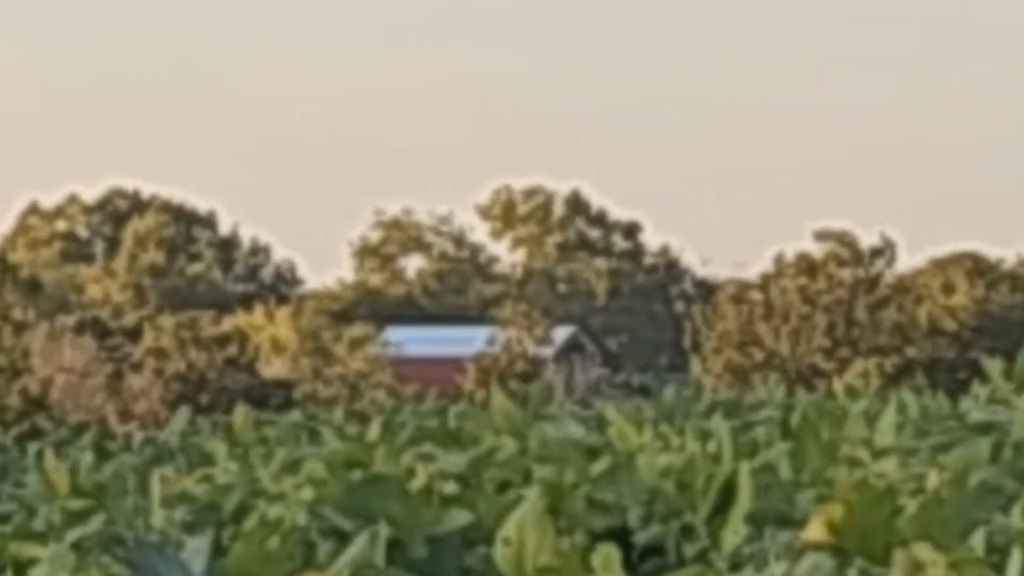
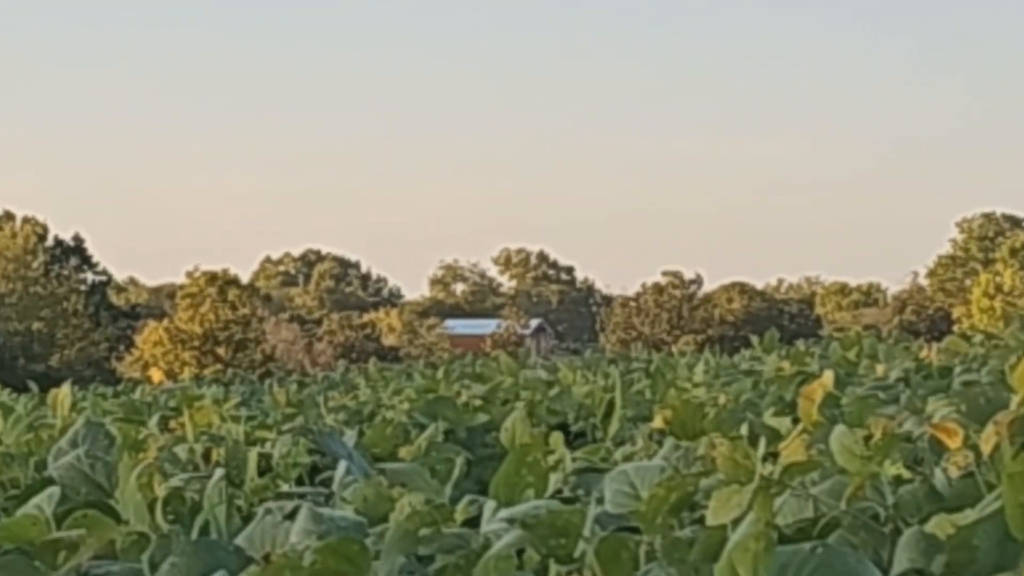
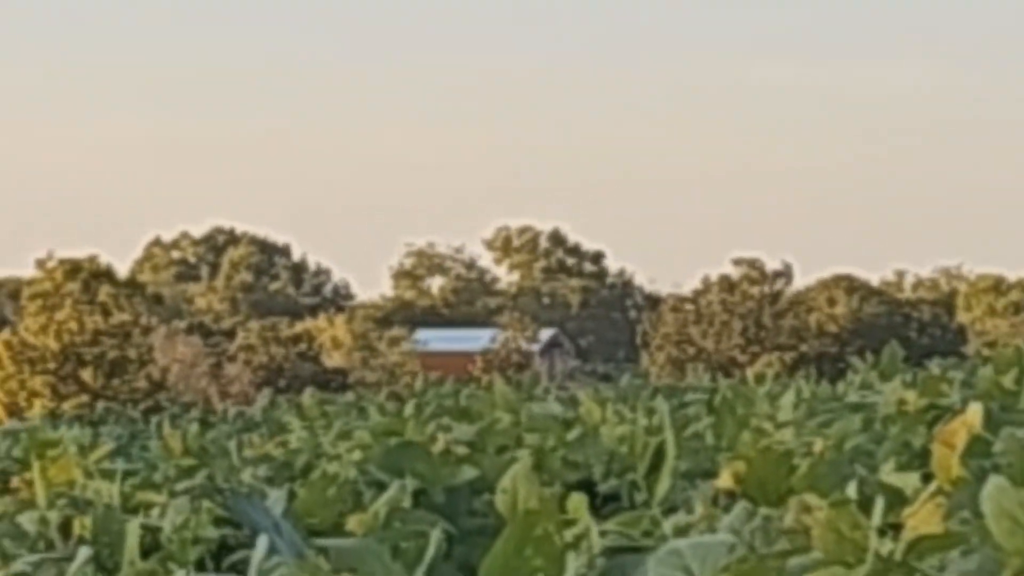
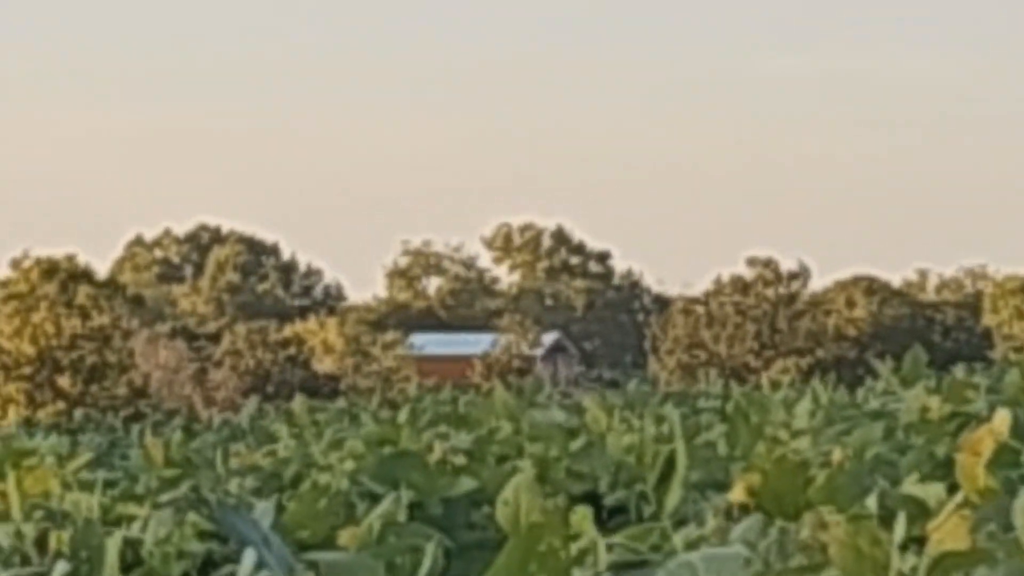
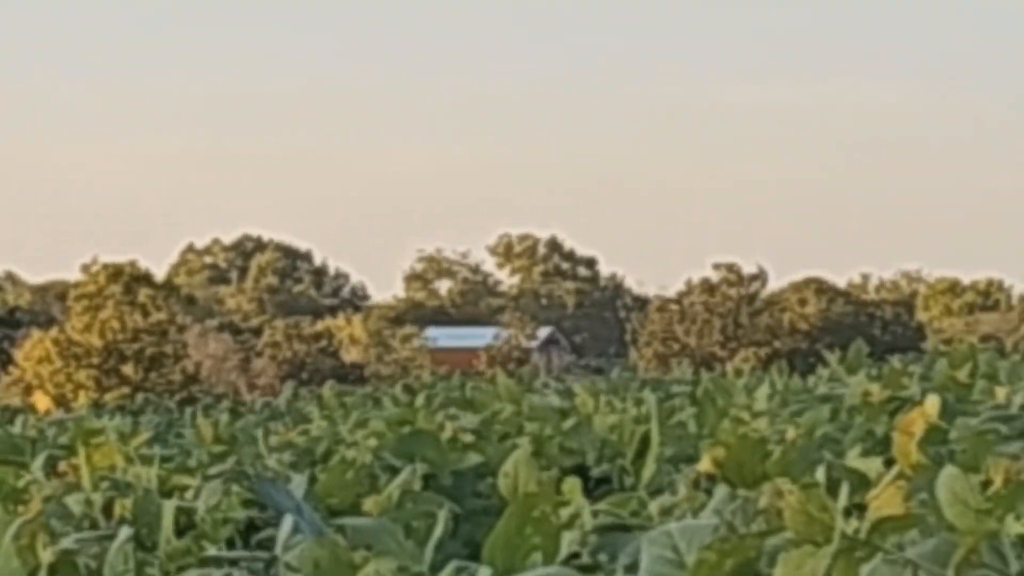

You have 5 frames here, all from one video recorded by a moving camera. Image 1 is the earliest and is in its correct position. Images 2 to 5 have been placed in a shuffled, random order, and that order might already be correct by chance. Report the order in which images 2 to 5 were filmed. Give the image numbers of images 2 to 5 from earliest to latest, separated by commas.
4, 3, 5, 2
